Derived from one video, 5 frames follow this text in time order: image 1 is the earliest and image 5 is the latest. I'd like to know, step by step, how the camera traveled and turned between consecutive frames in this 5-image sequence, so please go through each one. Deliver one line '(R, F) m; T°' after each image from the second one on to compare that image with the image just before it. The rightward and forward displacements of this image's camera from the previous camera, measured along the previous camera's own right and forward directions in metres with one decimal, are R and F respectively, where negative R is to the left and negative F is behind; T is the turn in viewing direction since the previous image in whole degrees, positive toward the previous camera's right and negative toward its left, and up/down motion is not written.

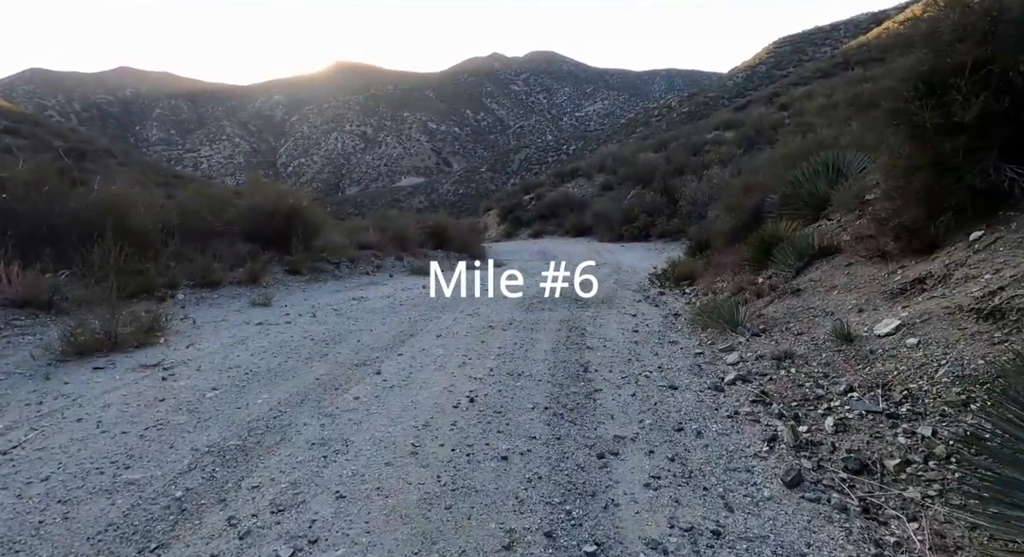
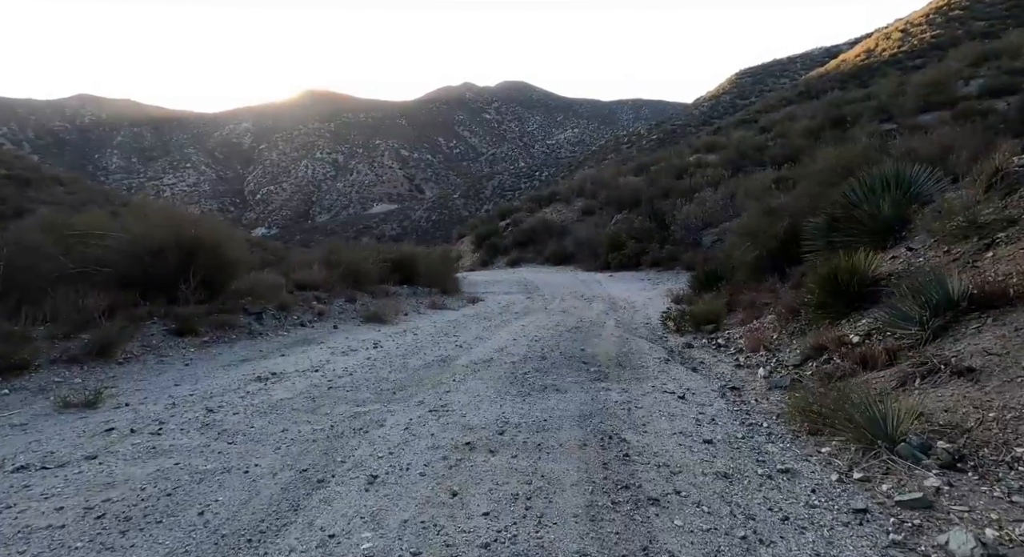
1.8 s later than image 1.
(-0.1, +3.0) m; +2°
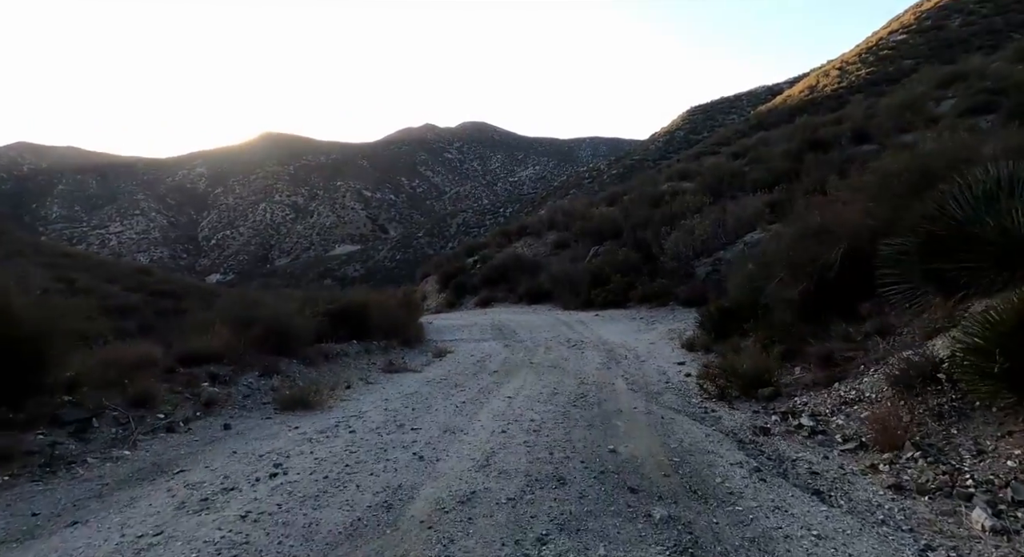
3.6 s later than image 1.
(-0.2, +3.4) m; +3°
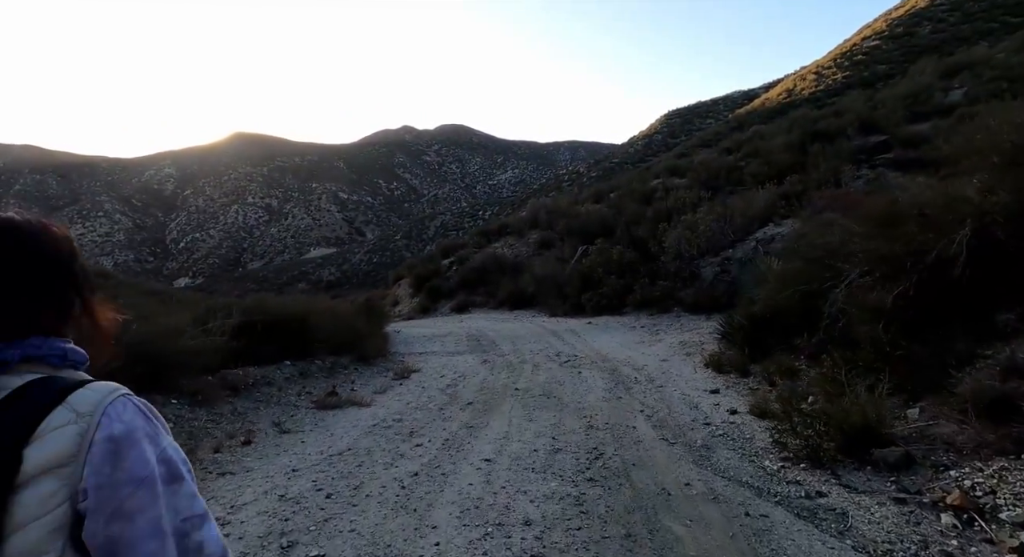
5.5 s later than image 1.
(0.0, +3.3) m; +2°
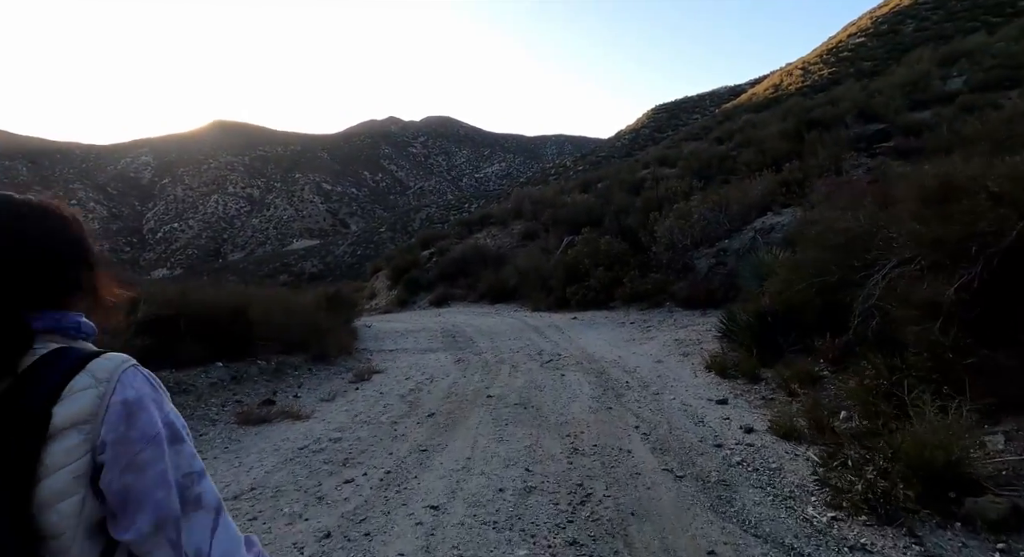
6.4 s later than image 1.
(+0.2, +1.7) m; +1°
